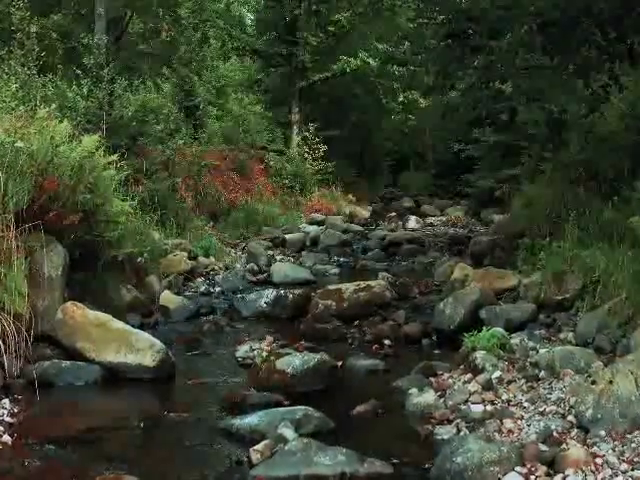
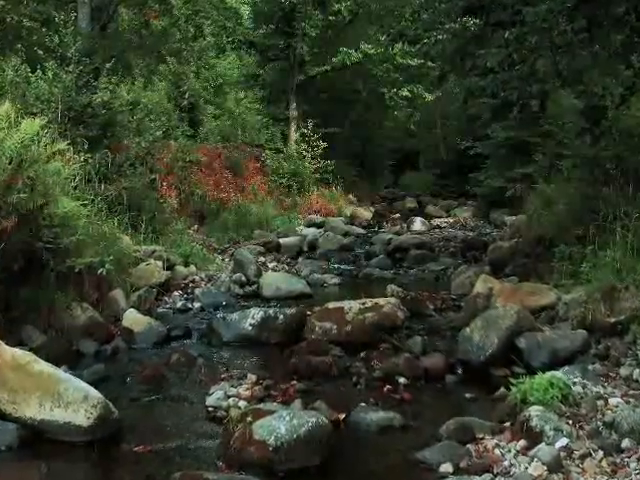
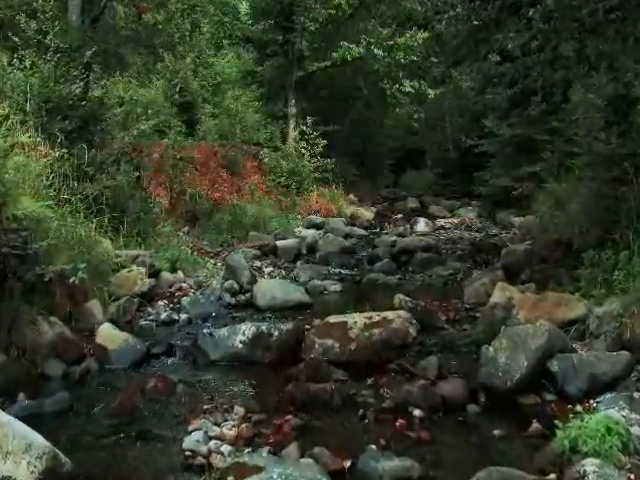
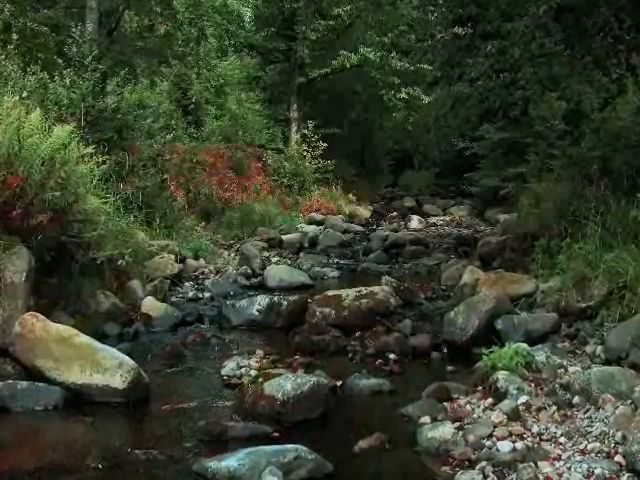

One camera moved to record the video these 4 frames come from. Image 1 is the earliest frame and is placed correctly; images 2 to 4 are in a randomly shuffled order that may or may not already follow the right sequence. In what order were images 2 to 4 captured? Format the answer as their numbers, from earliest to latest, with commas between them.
4, 2, 3
